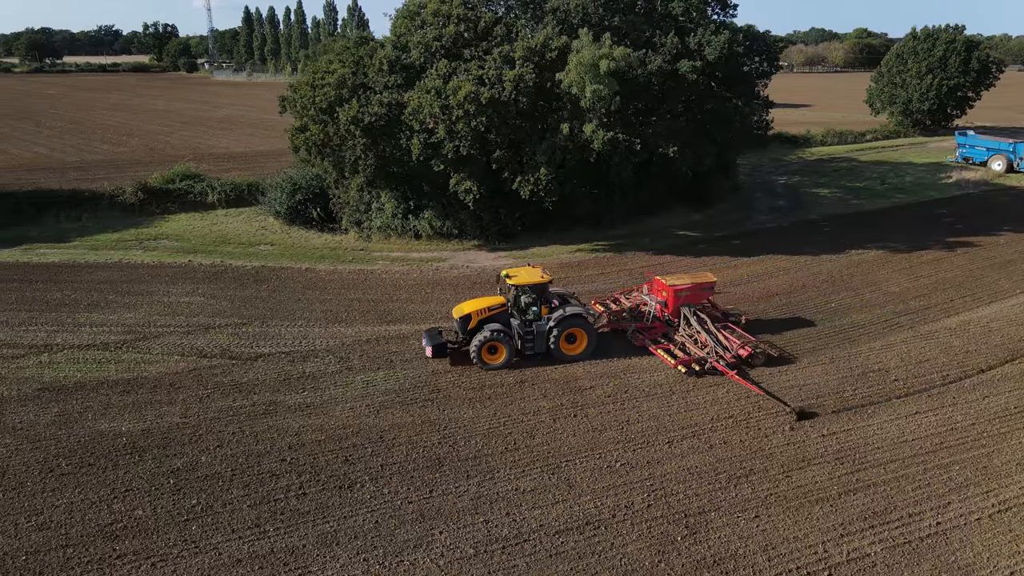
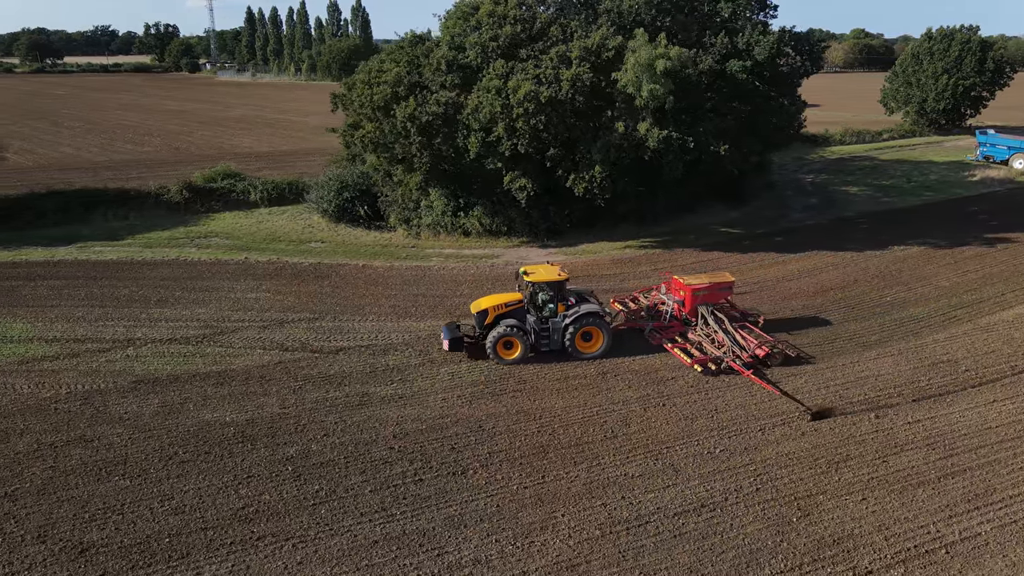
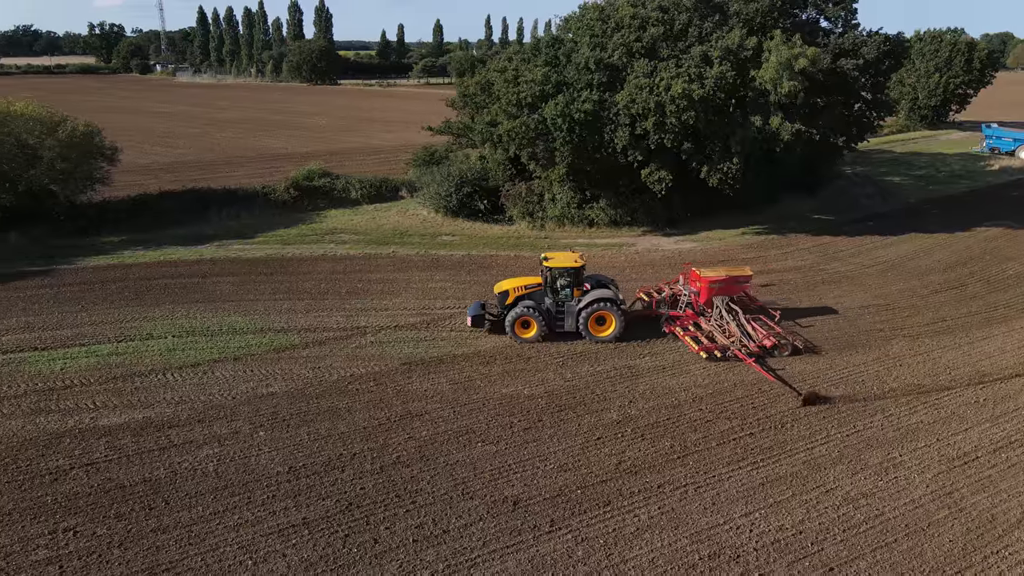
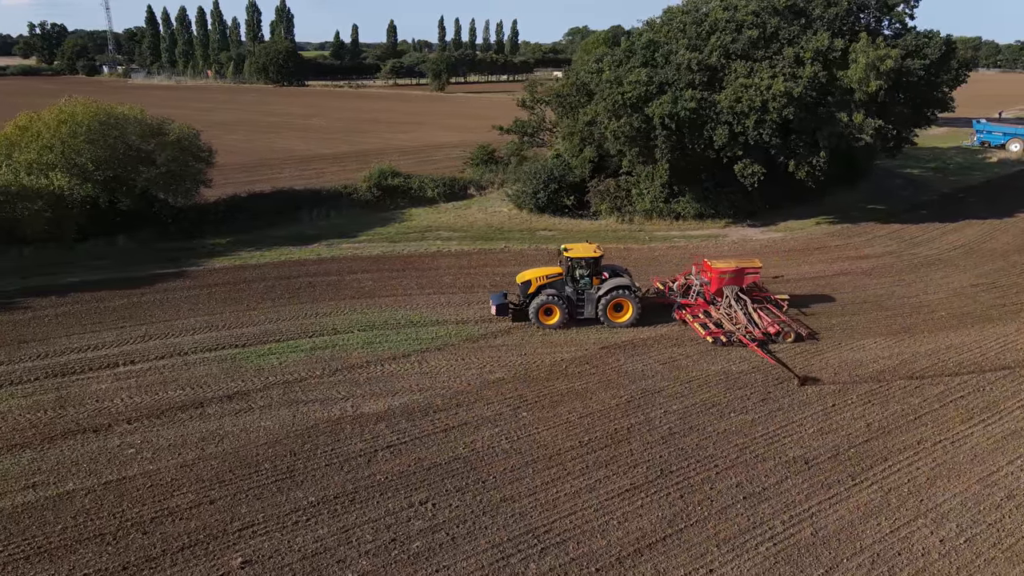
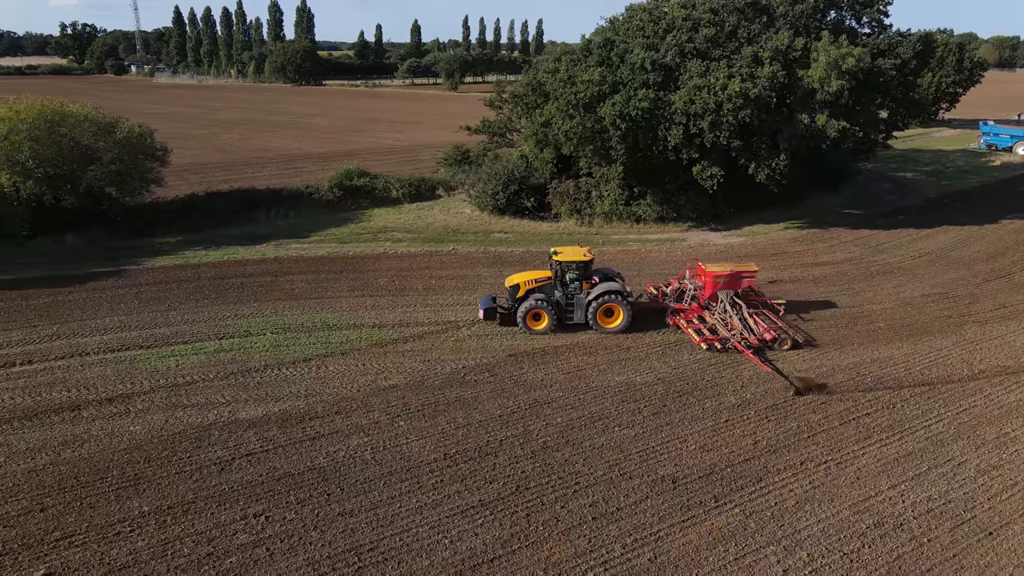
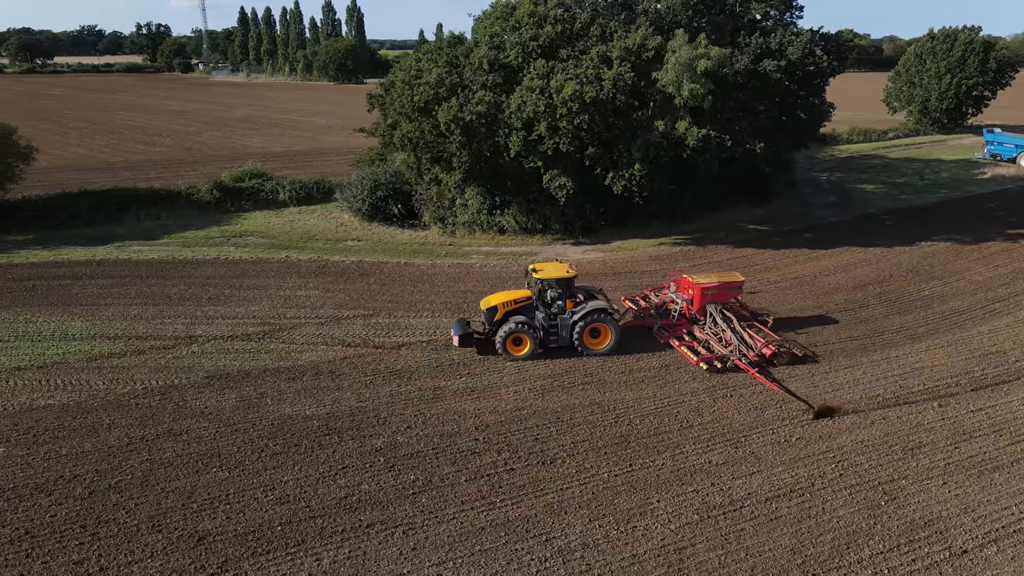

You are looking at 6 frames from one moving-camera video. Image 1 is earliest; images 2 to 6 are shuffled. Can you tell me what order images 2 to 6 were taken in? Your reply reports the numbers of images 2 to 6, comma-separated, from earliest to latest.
2, 6, 3, 5, 4
